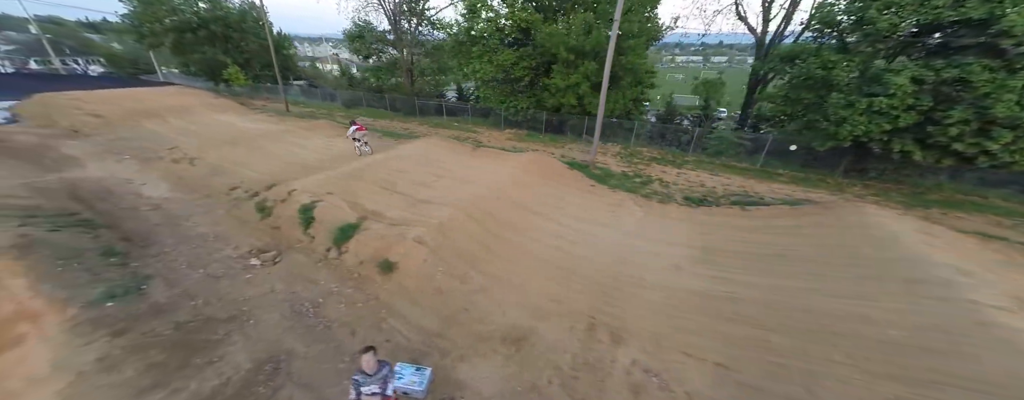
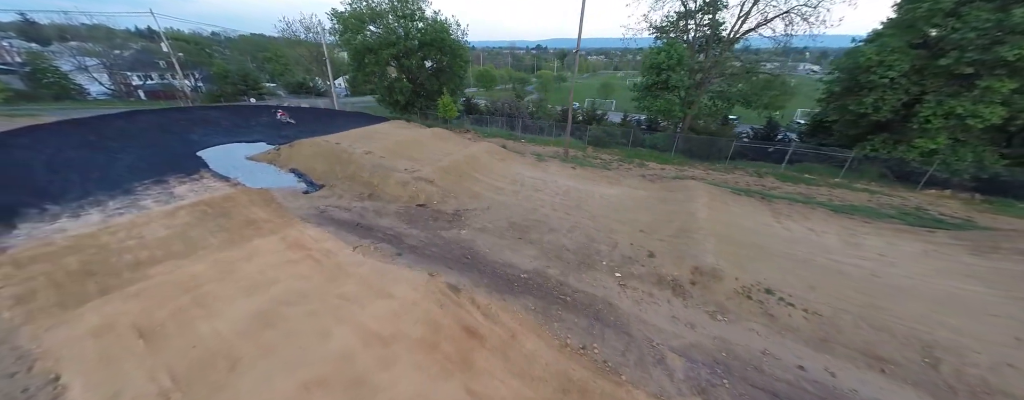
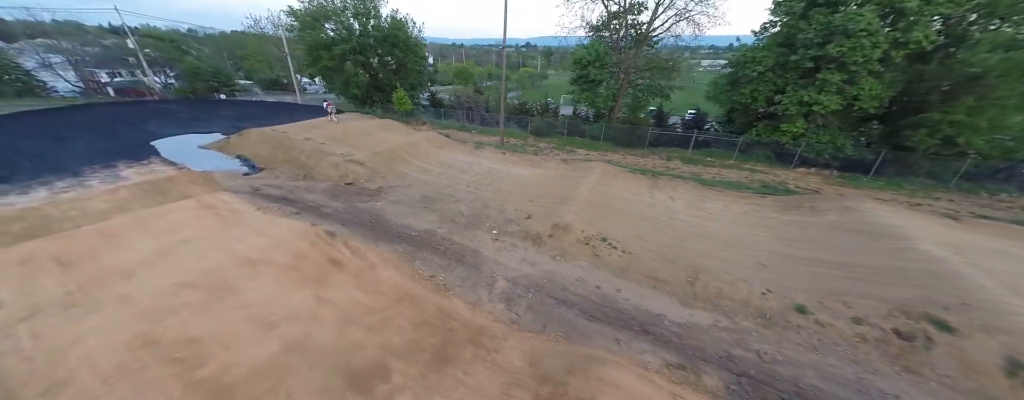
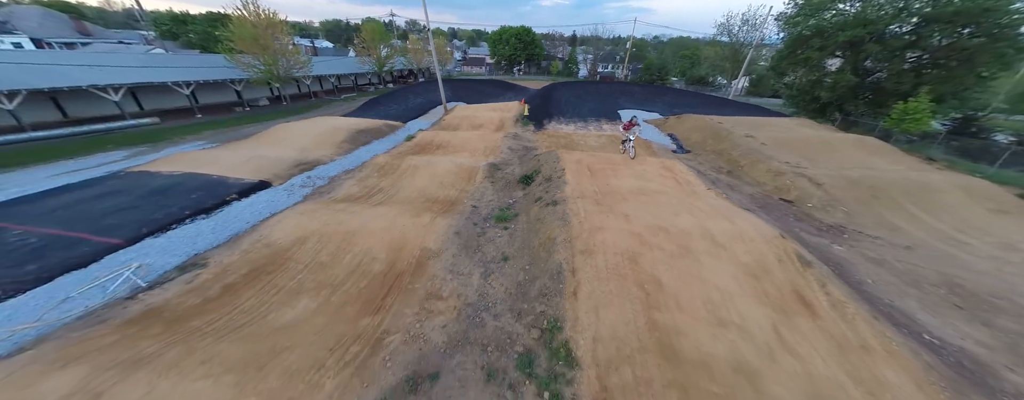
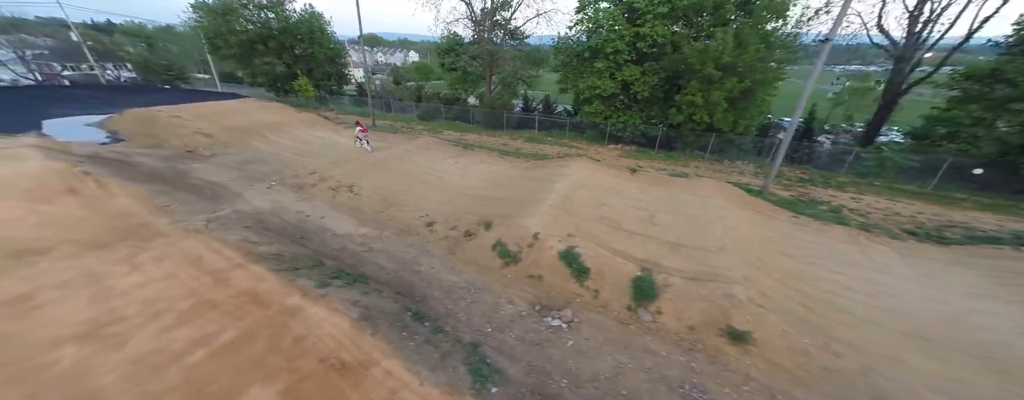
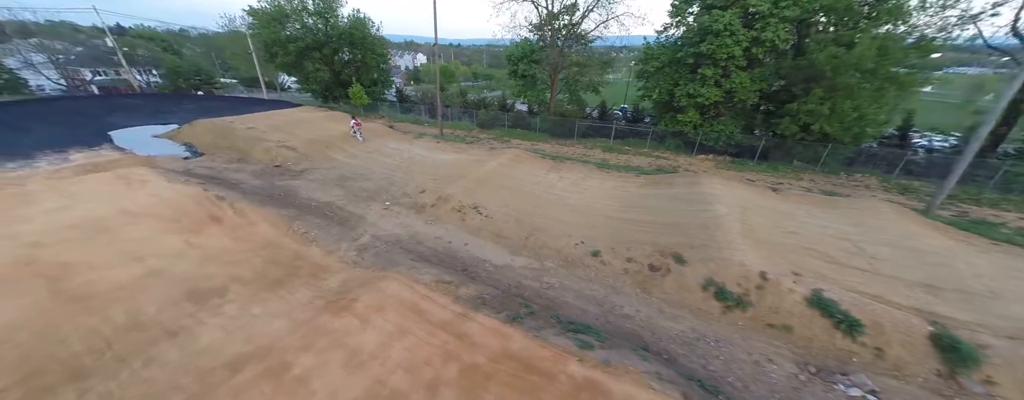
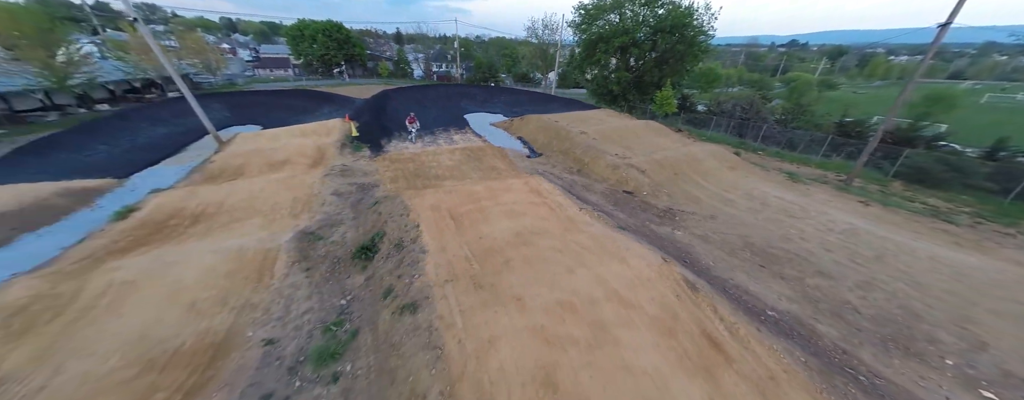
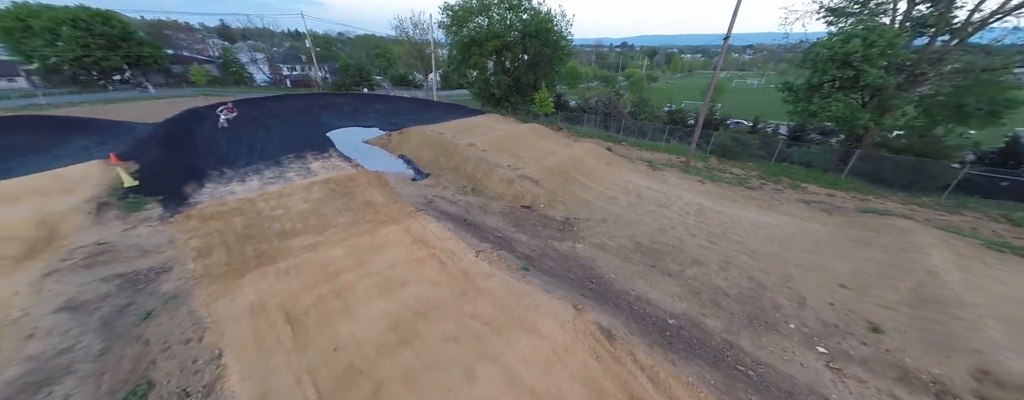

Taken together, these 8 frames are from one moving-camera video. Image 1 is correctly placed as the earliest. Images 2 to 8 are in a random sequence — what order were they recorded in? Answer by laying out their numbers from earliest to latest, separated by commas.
5, 6, 3, 2, 8, 7, 4
